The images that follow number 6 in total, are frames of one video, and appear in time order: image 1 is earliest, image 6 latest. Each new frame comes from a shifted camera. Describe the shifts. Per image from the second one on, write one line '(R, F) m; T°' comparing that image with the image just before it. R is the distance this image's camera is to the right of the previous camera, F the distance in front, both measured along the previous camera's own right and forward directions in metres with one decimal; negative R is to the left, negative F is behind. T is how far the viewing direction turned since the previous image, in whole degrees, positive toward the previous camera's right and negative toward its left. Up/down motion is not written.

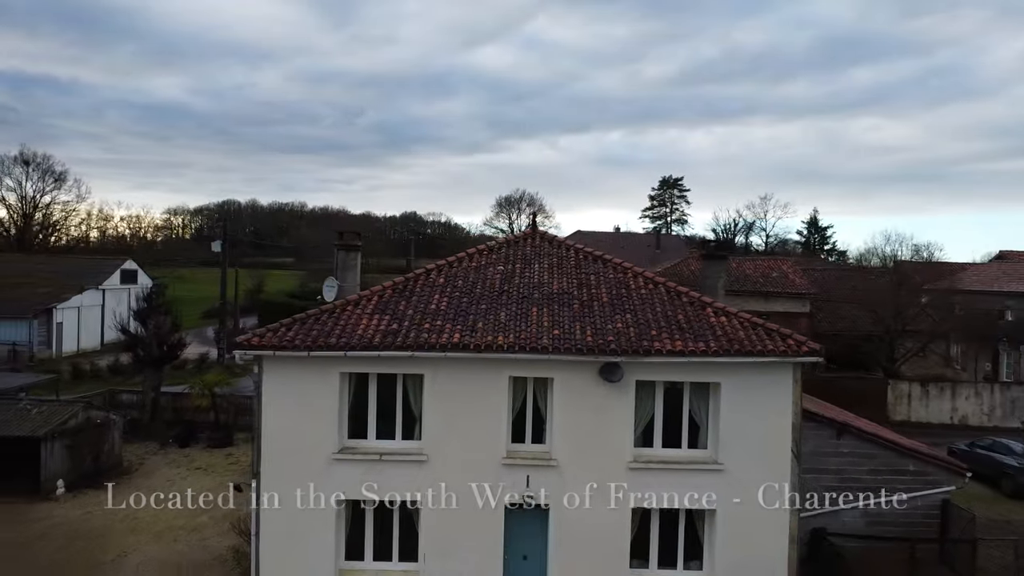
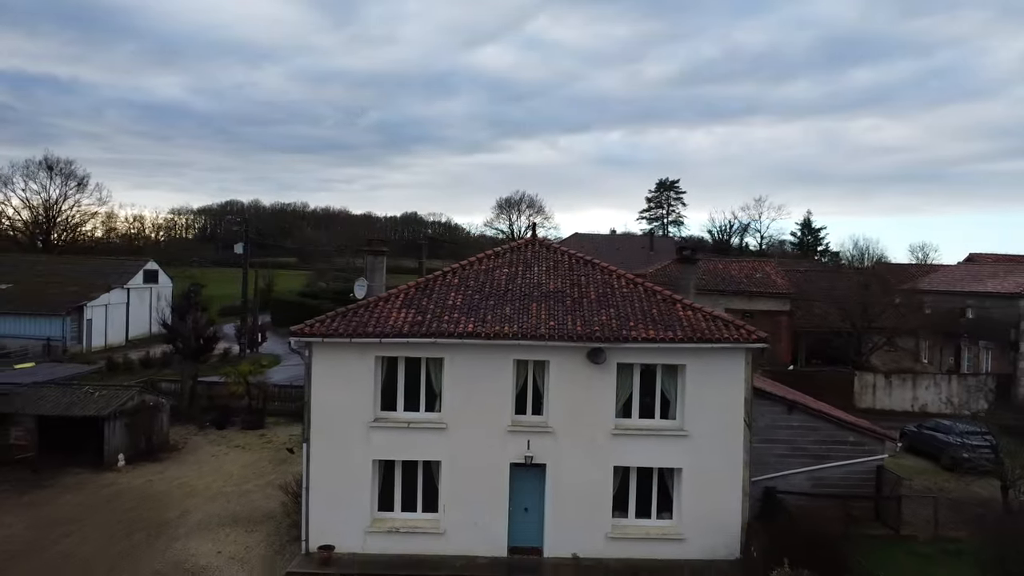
(-0.1, -2.3) m; 0°
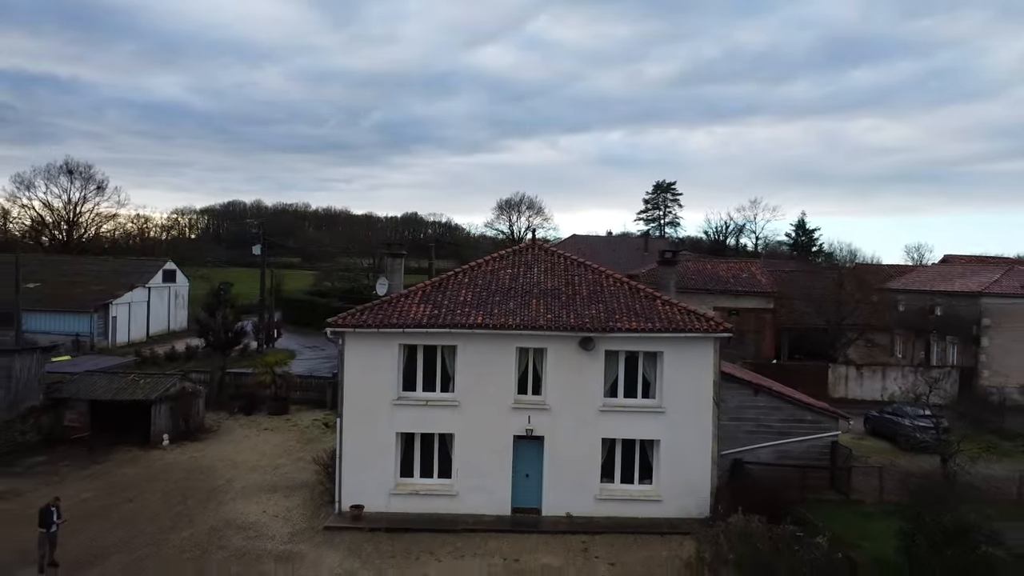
(-0.1, -2.2) m; 0°
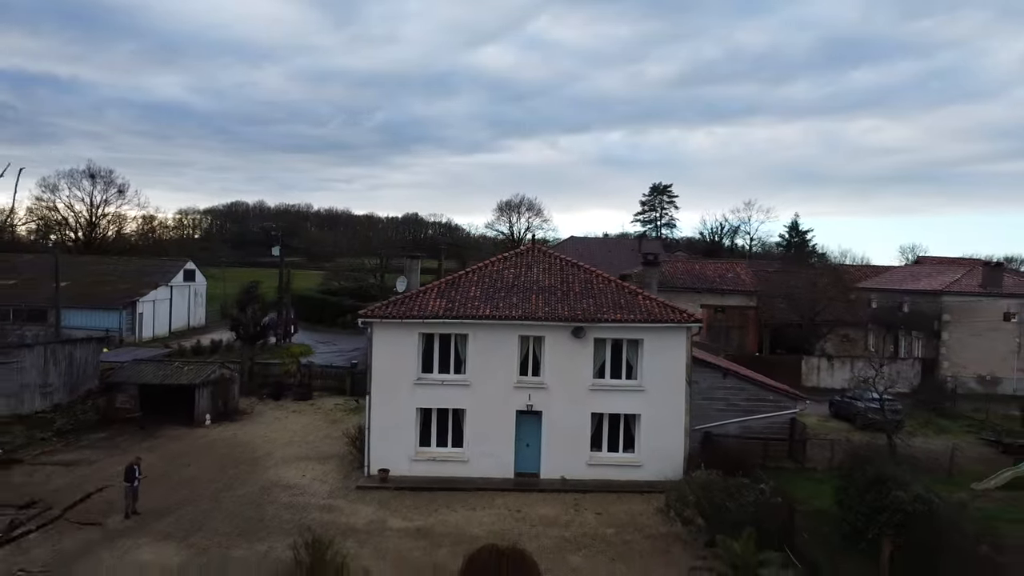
(-0.1, -2.6) m; 0°
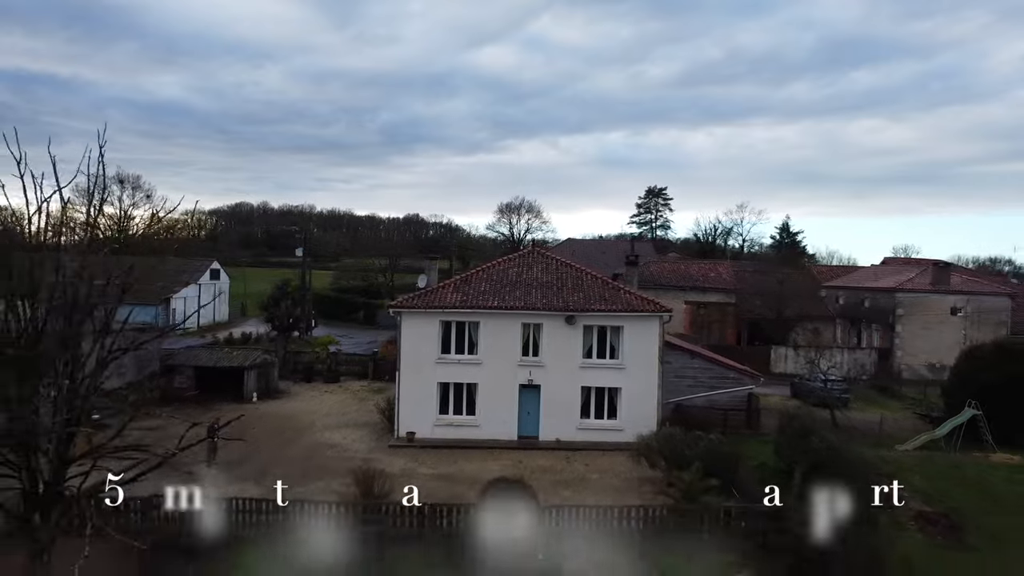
(-0.1, -3.8) m; 0°
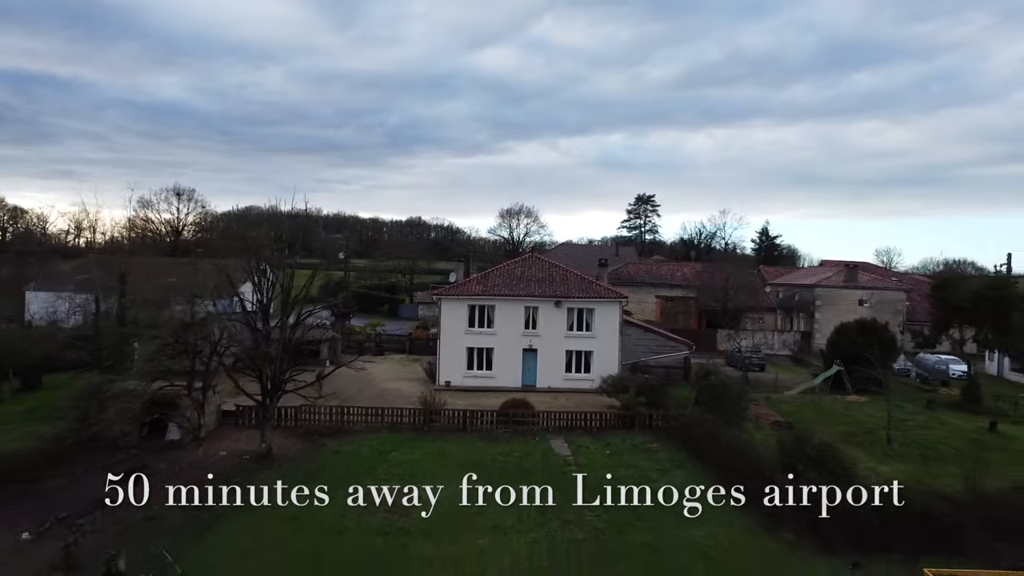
(-0.3, -9.5) m; 0°
